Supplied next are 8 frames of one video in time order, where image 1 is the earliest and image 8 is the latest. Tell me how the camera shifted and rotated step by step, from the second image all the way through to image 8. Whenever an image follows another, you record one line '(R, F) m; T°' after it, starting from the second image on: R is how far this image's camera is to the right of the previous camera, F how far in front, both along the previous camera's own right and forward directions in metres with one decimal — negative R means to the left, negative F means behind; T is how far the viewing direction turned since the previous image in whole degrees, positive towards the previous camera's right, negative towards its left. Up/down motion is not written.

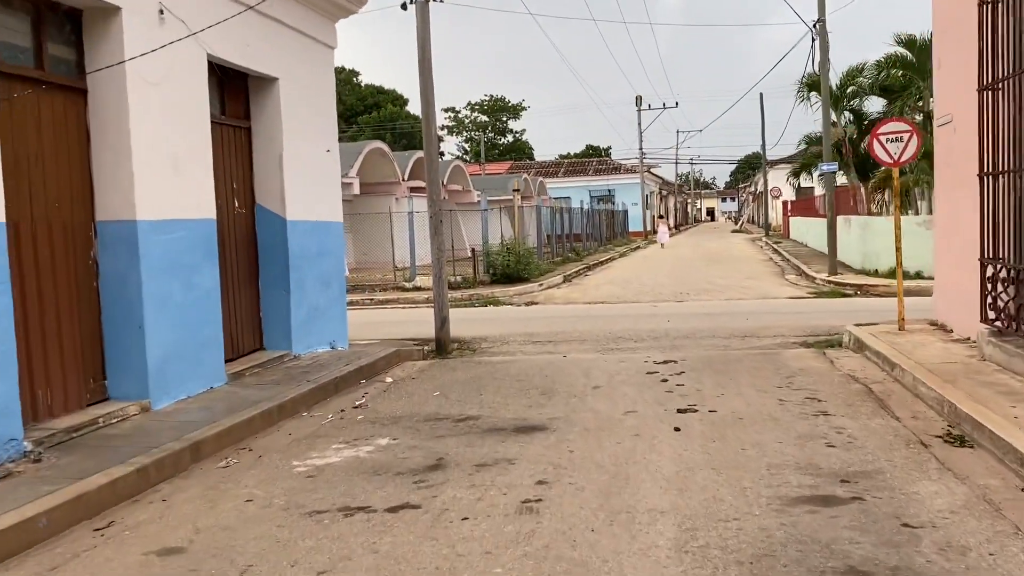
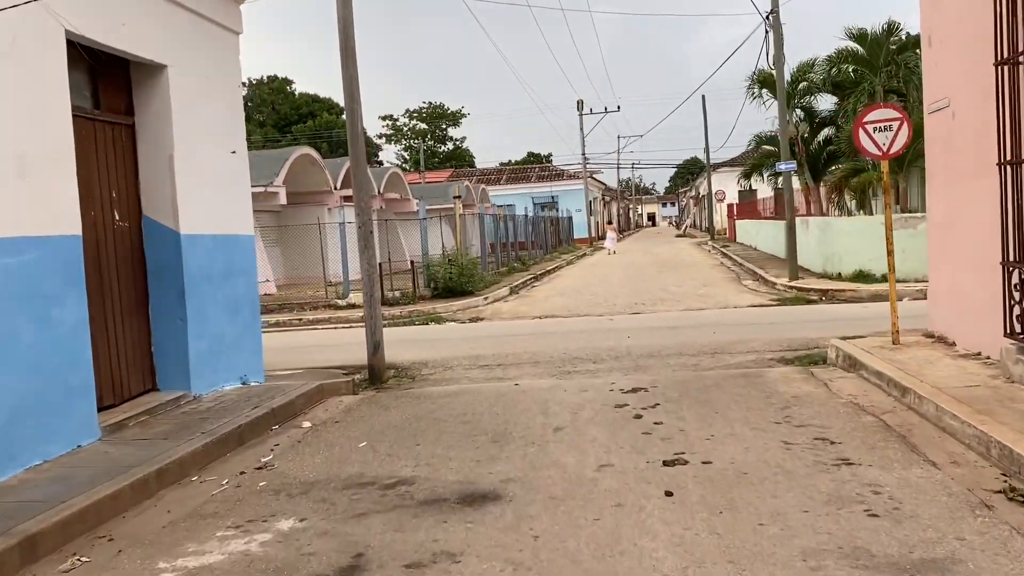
(0.0, +1.3) m; +4°
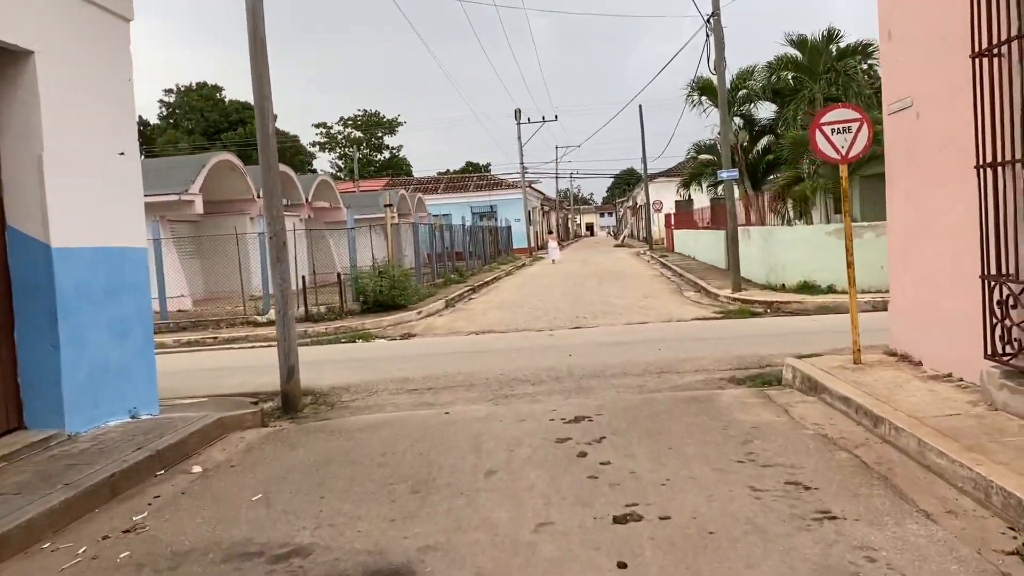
(+0.1, +0.9) m; +4°
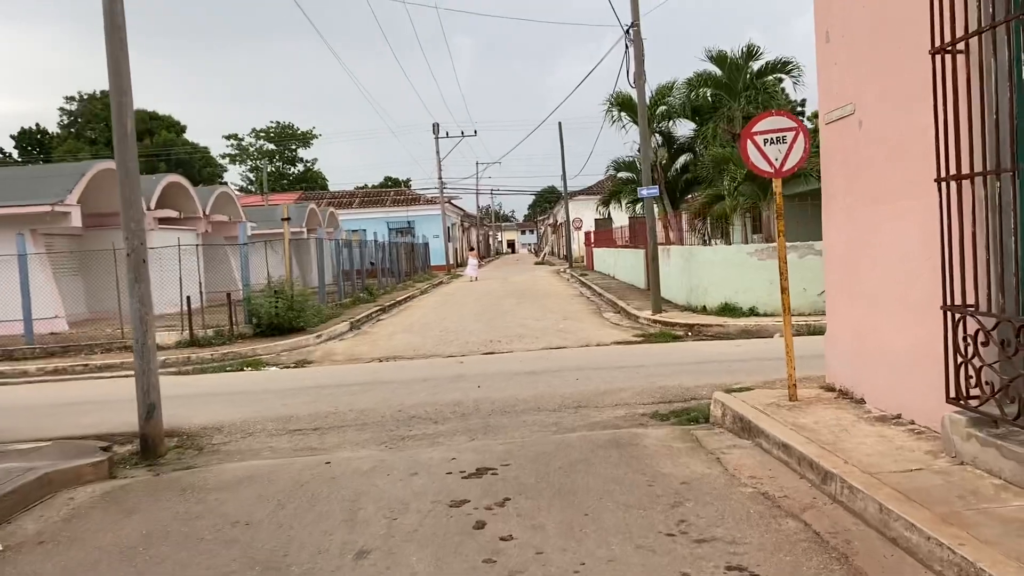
(+0.2, +1.0) m; +5°
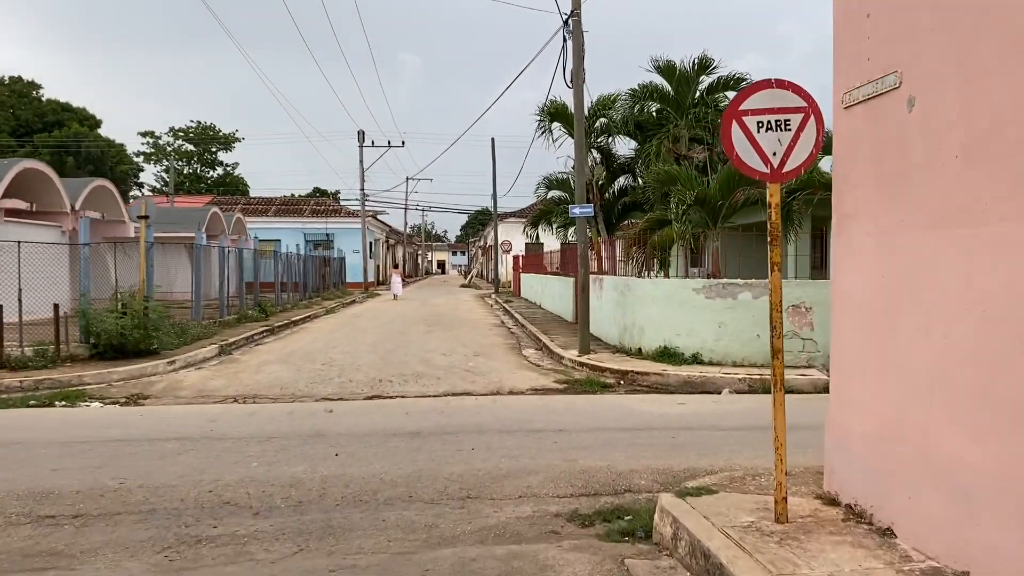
(+0.4, +2.4) m; +5°
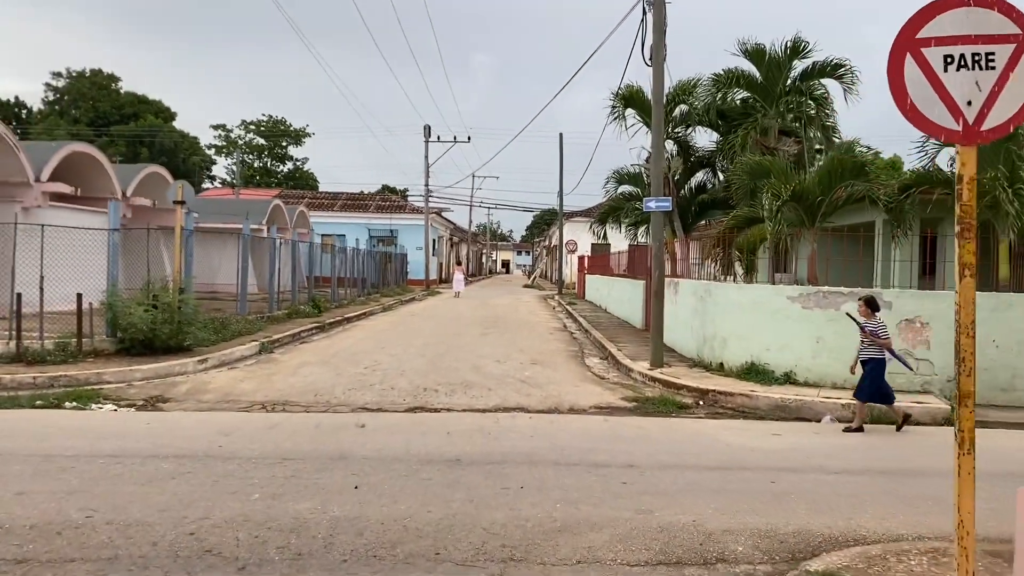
(0.0, +1.3) m; -4°
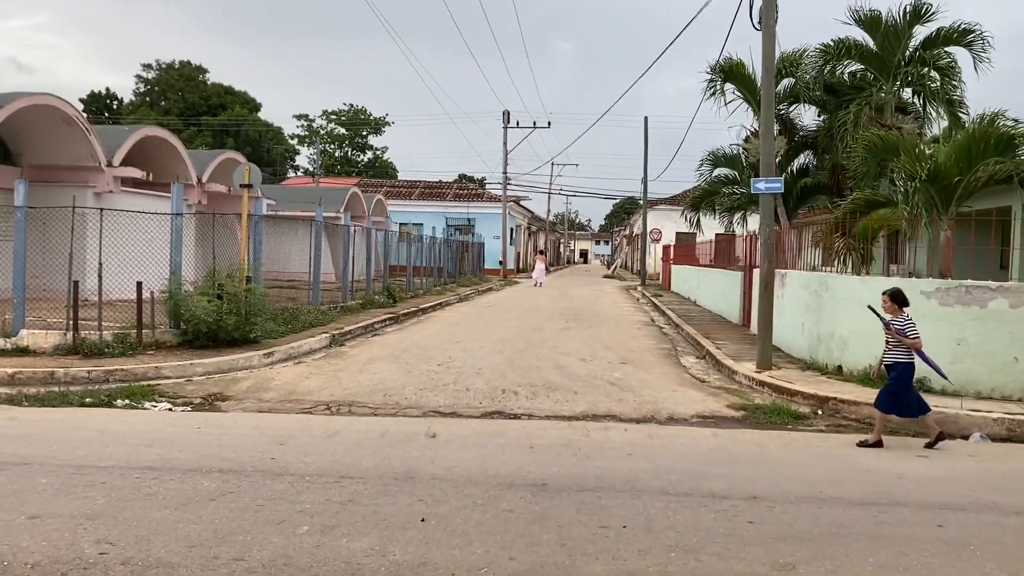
(-0.1, +1.0) m; -5°
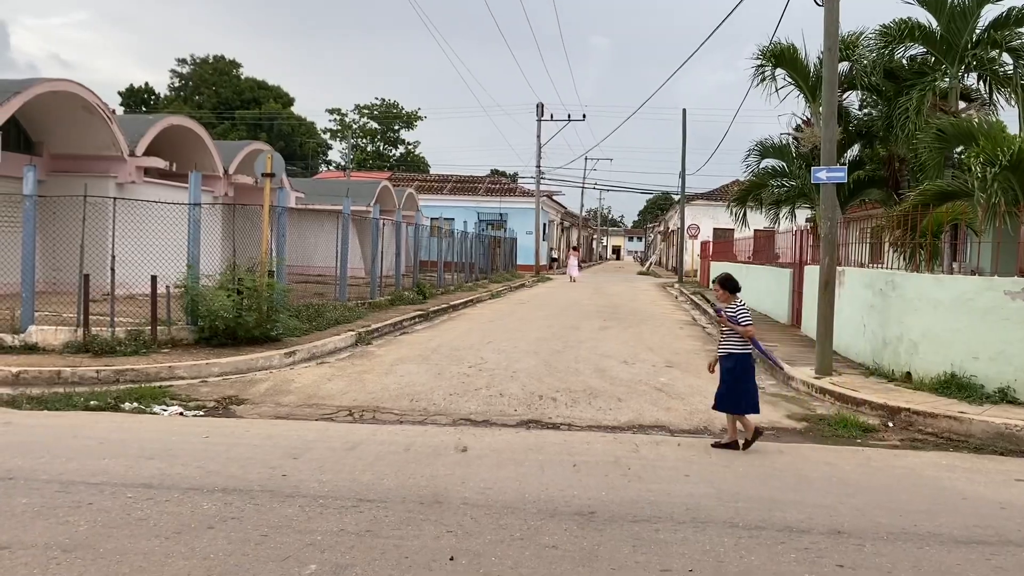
(-0.1, +0.7) m; -2°
